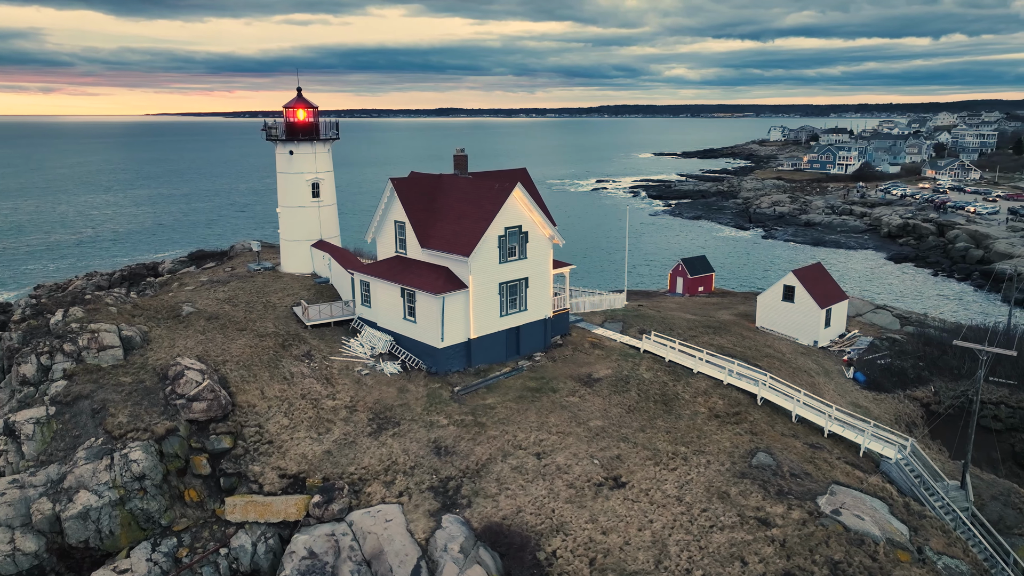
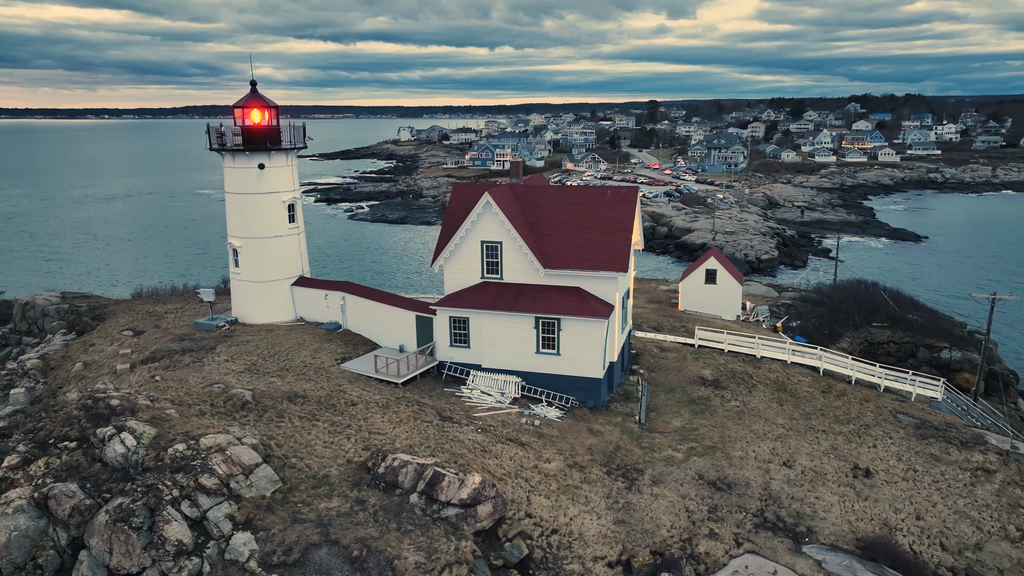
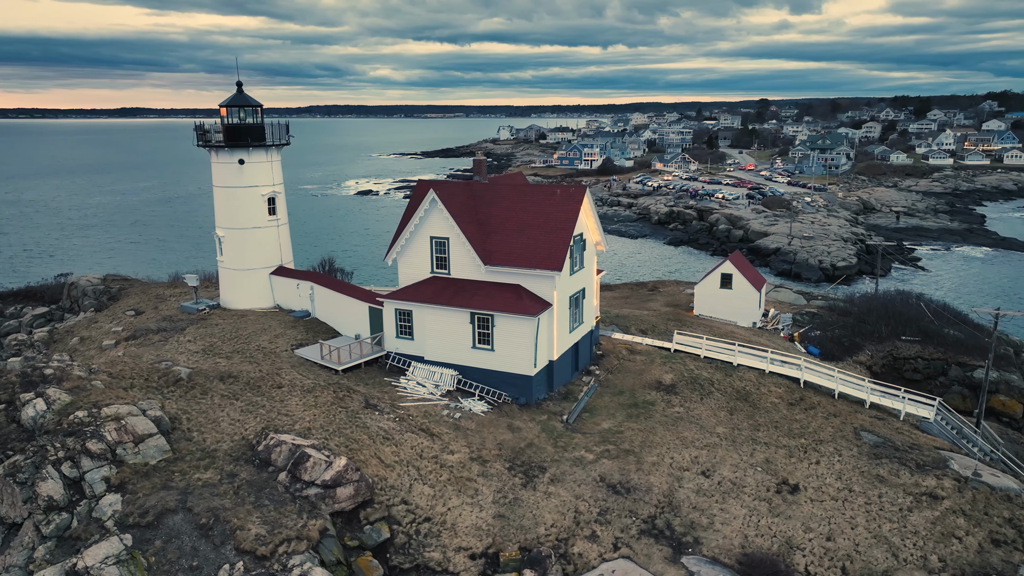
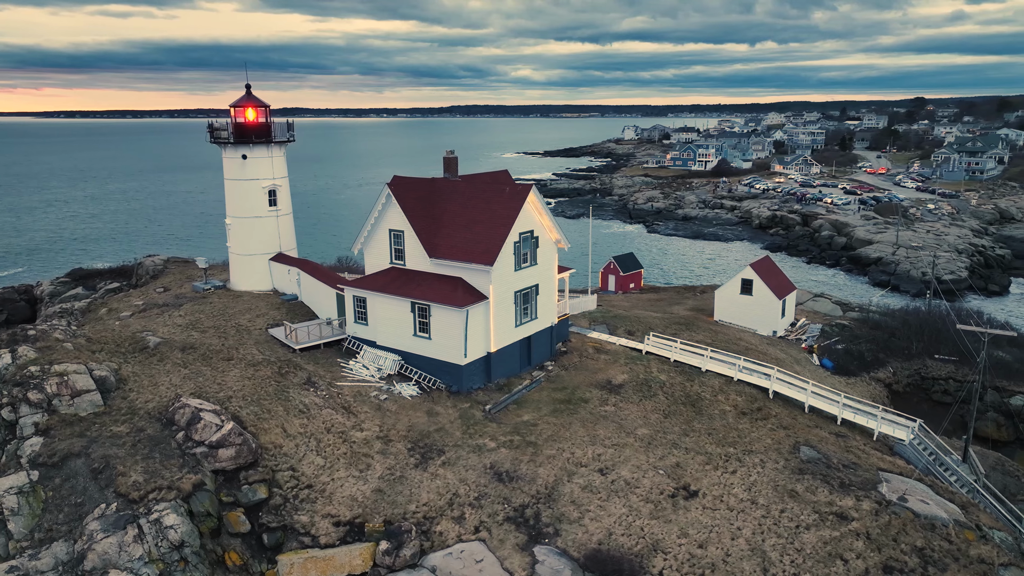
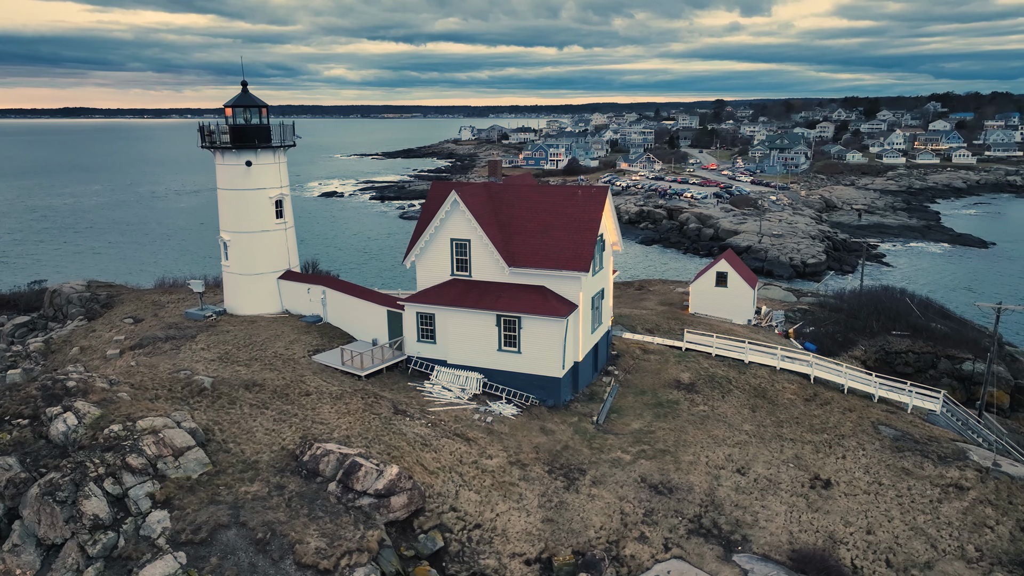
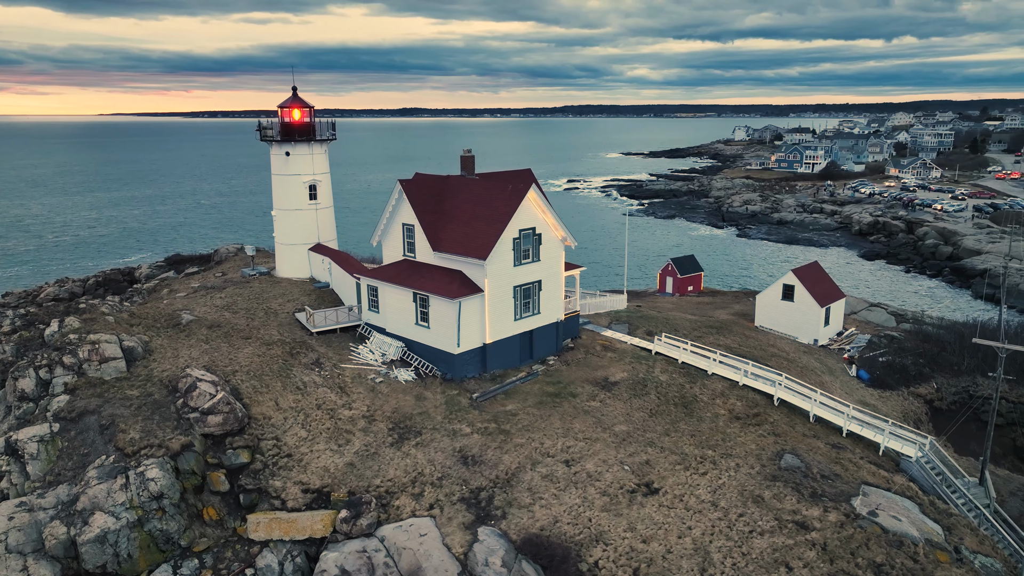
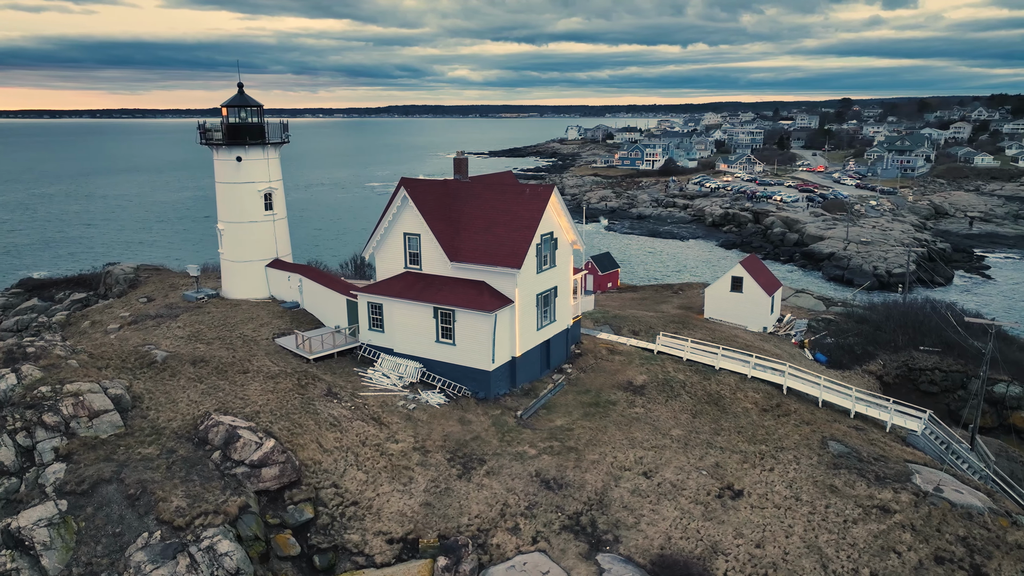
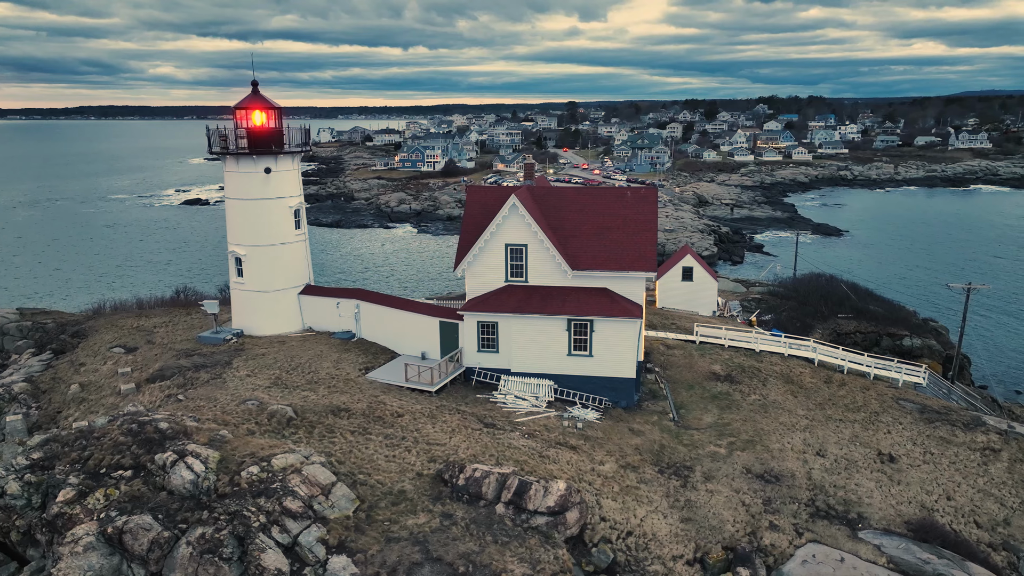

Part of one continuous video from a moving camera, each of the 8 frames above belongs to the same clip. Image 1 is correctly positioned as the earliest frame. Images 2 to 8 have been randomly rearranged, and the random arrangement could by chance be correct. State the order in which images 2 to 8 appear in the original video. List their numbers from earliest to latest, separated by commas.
6, 4, 7, 3, 5, 2, 8
